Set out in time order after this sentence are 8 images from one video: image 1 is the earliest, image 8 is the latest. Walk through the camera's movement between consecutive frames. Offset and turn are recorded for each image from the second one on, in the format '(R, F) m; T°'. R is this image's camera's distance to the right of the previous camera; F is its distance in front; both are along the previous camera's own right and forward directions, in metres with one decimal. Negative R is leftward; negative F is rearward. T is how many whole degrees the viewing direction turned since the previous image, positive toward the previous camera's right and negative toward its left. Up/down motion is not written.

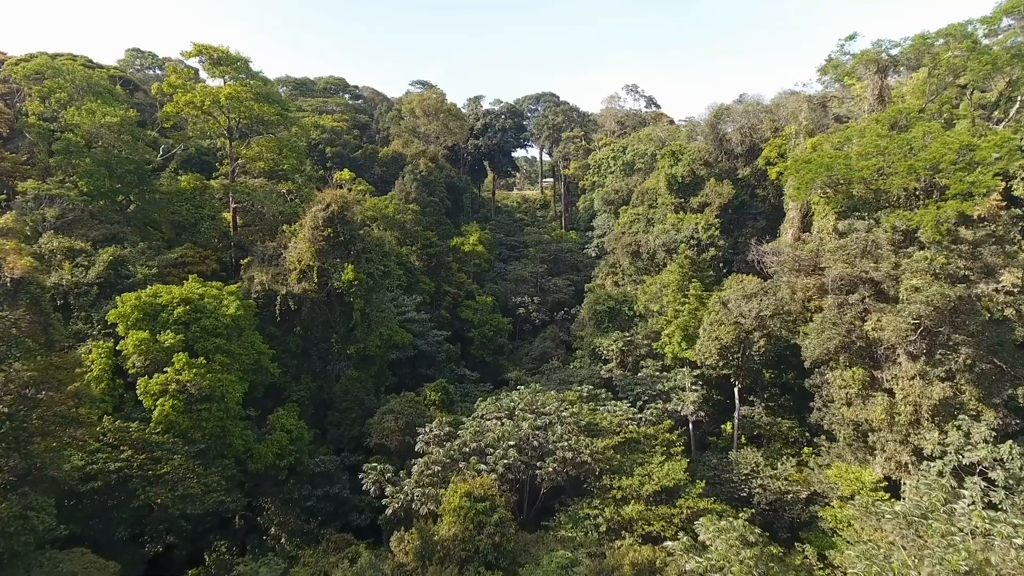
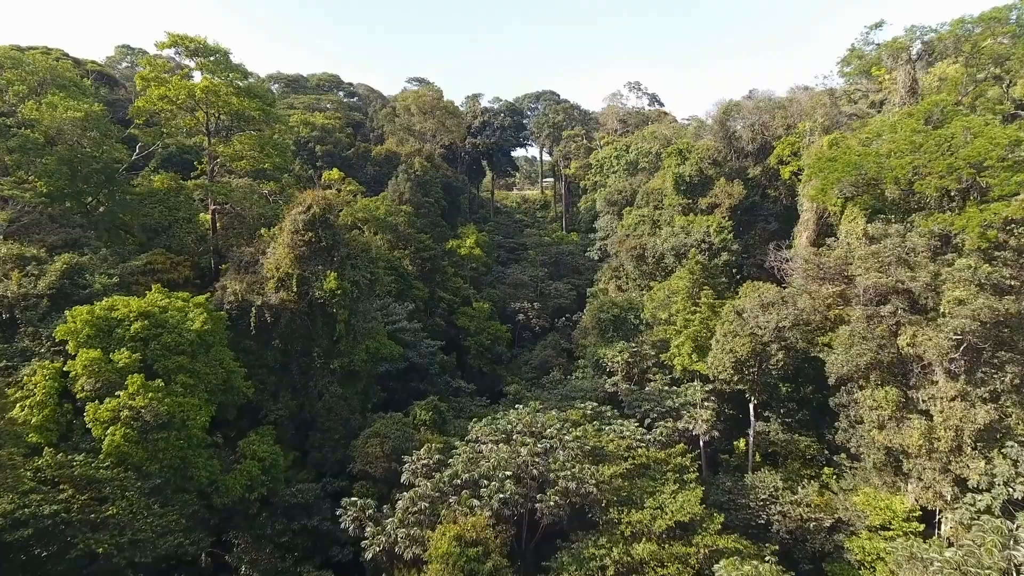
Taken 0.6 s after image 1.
(+0.1, +1.3) m; 0°
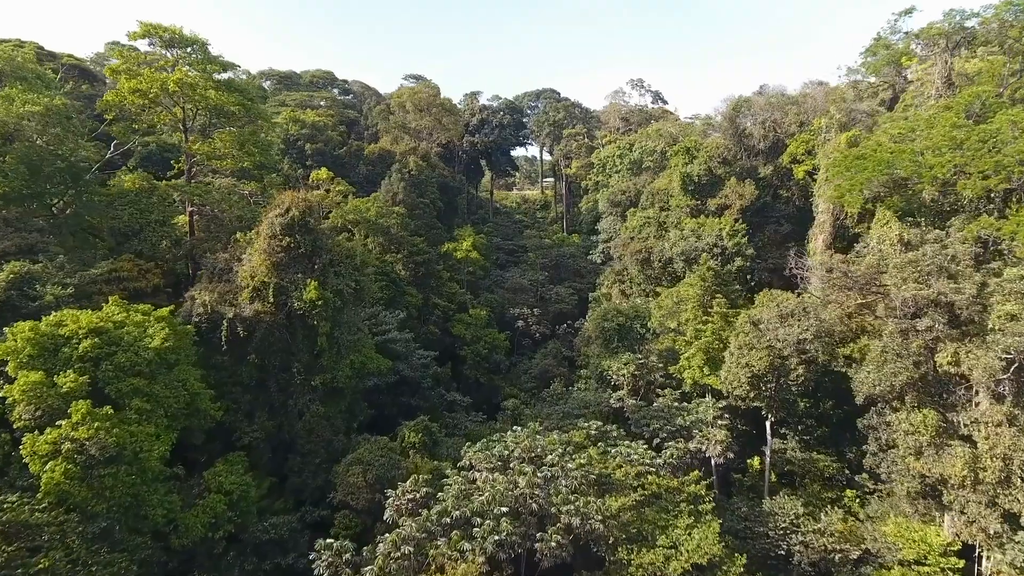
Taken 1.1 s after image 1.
(+0.1, +1.2) m; 0°
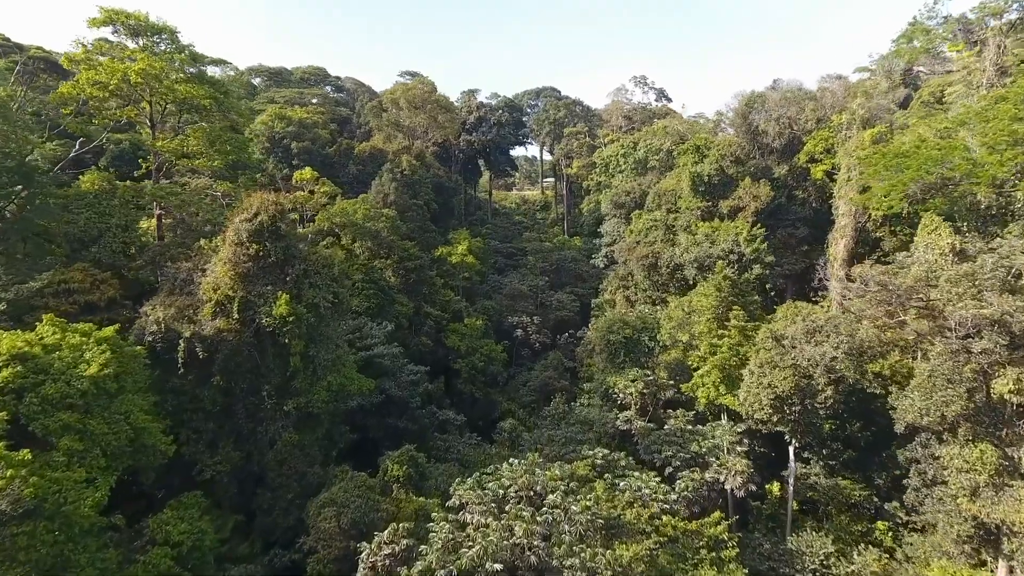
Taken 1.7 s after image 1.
(+0.1, +1.5) m; 0°
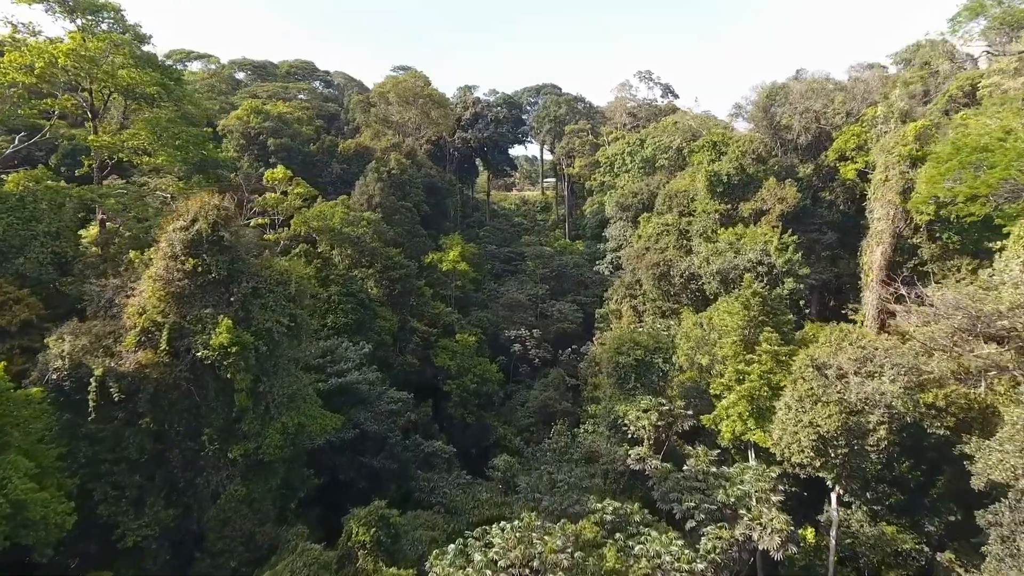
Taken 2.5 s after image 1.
(+0.2, +2.1) m; 0°
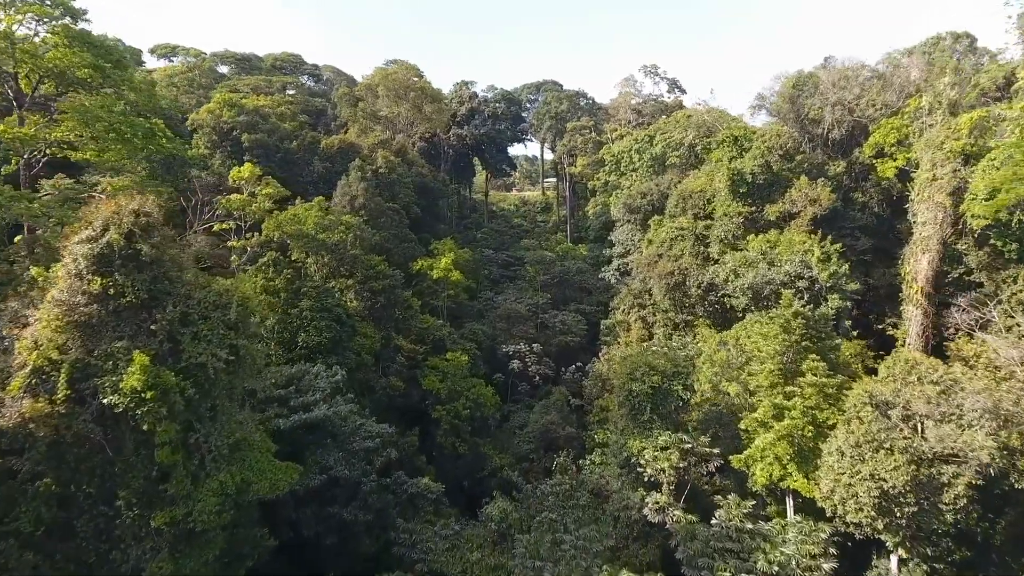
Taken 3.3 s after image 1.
(+0.1, +2.0) m; 0°
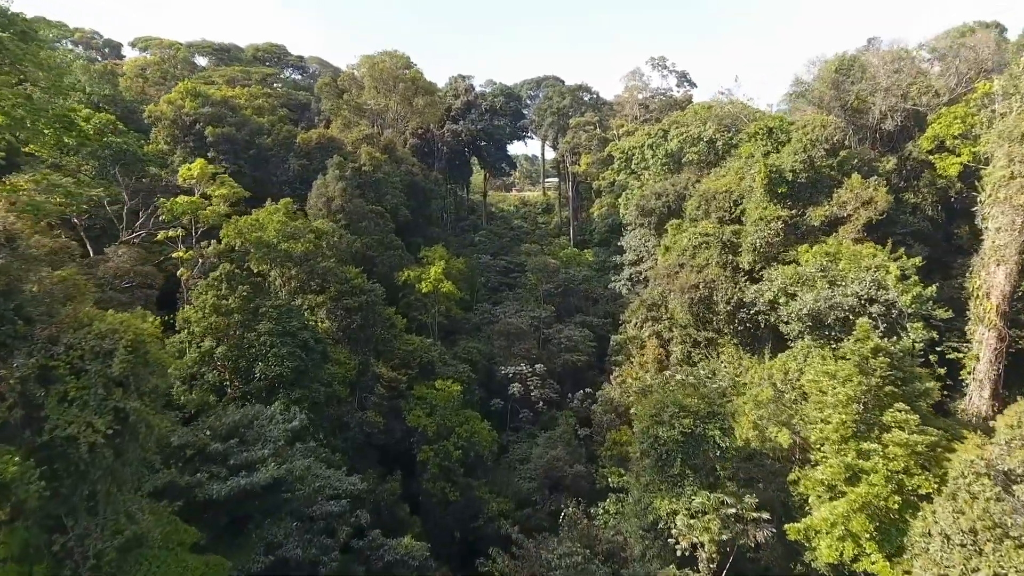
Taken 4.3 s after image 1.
(0.0, +2.4) m; 0°
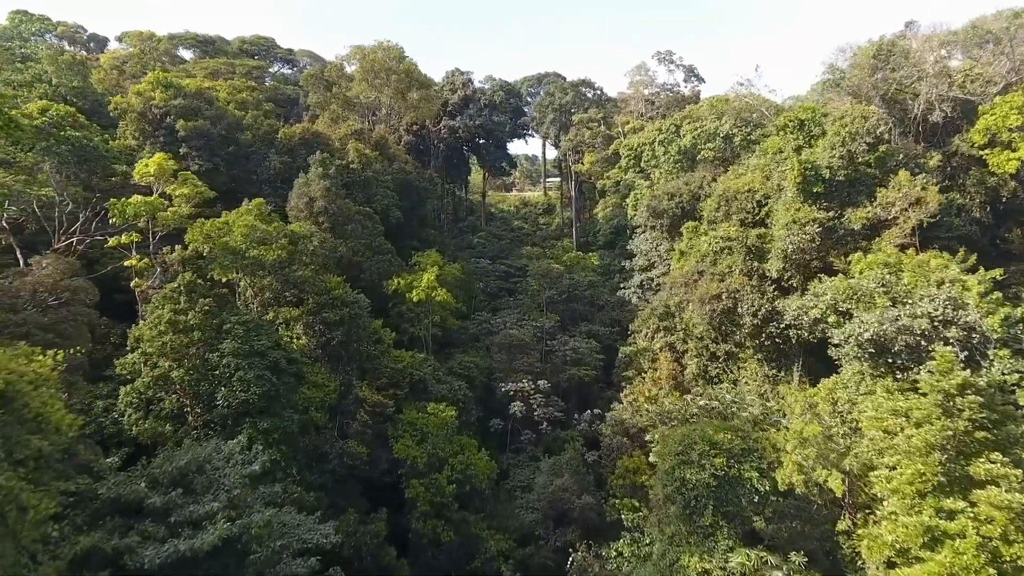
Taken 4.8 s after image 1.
(0.0, +1.6) m; 0°
